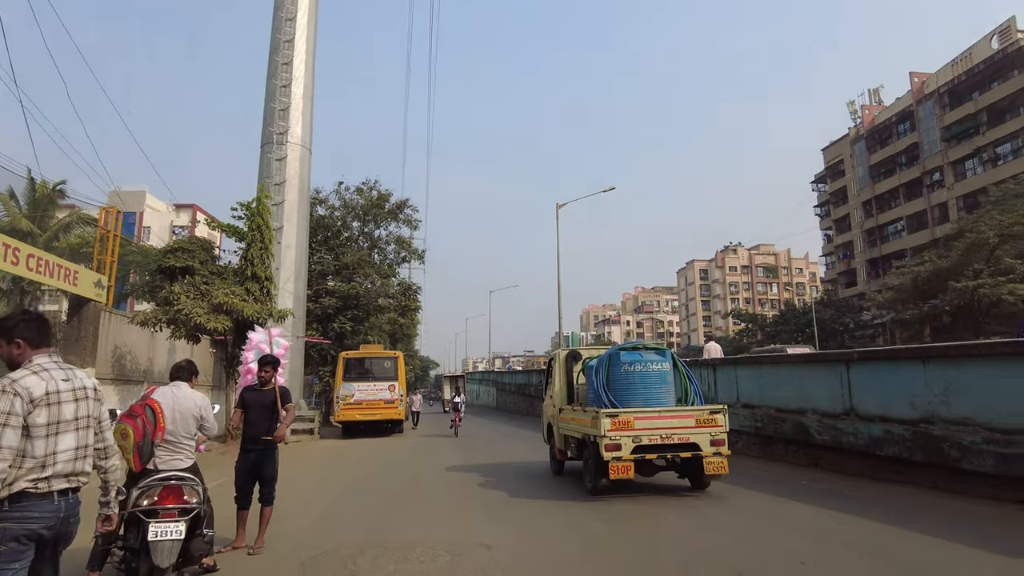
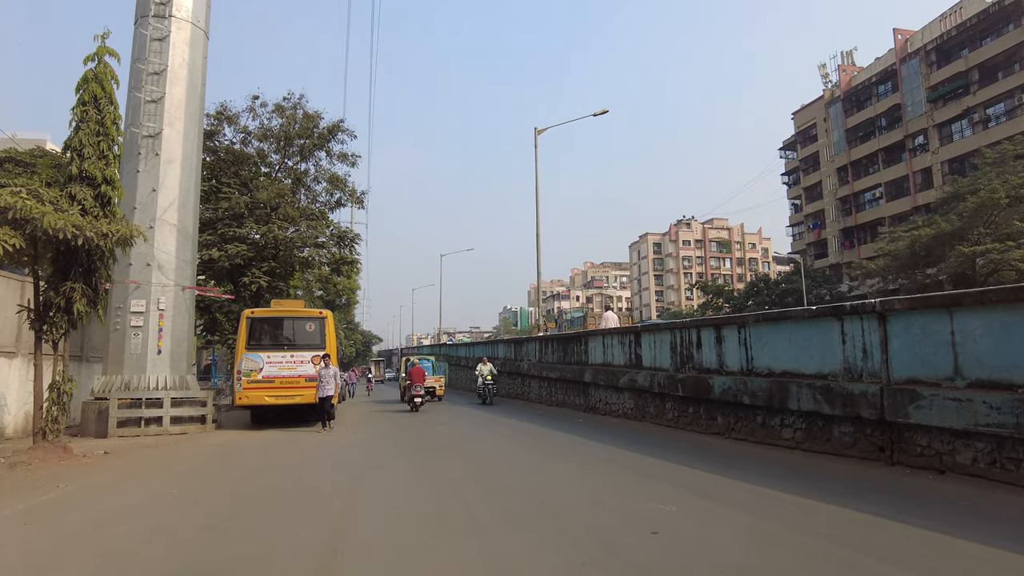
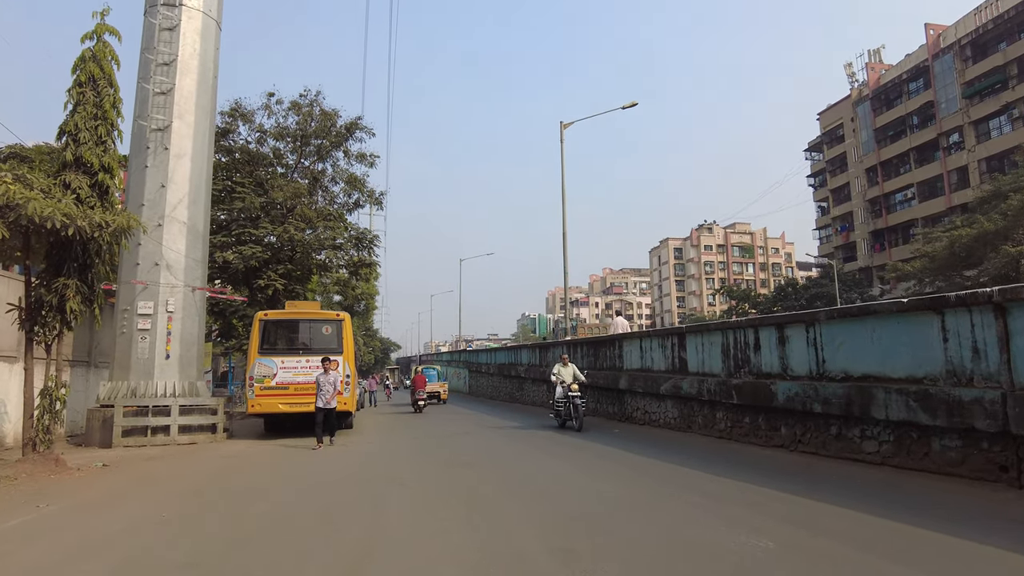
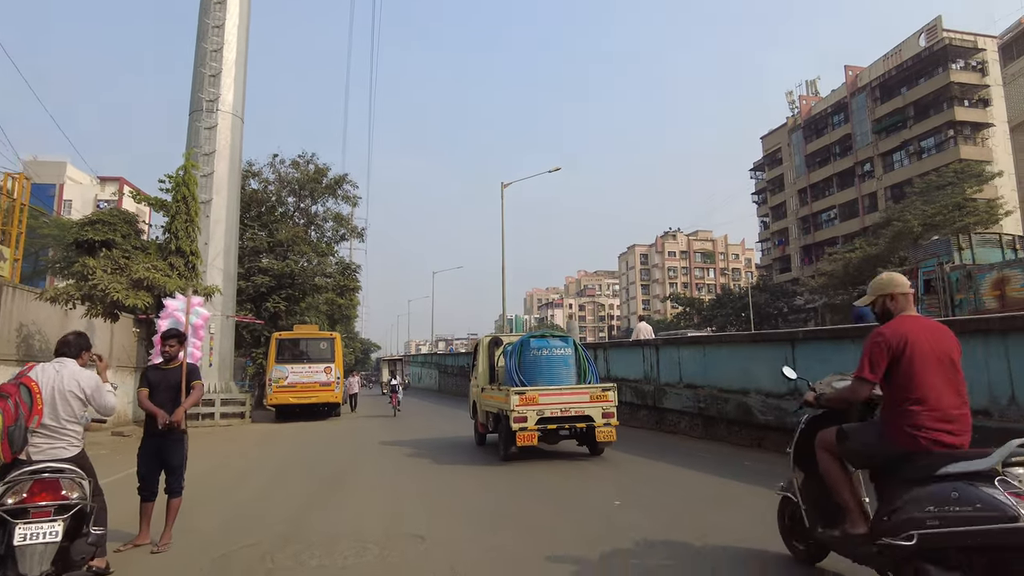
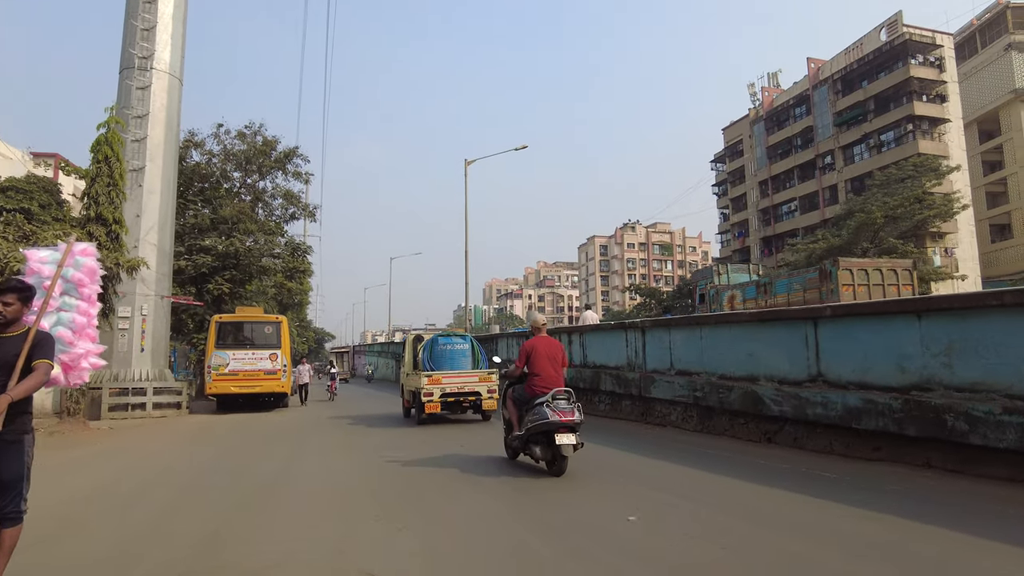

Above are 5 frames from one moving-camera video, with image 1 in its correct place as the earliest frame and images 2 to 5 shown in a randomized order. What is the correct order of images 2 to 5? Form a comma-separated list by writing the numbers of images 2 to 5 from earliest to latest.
4, 5, 2, 3
